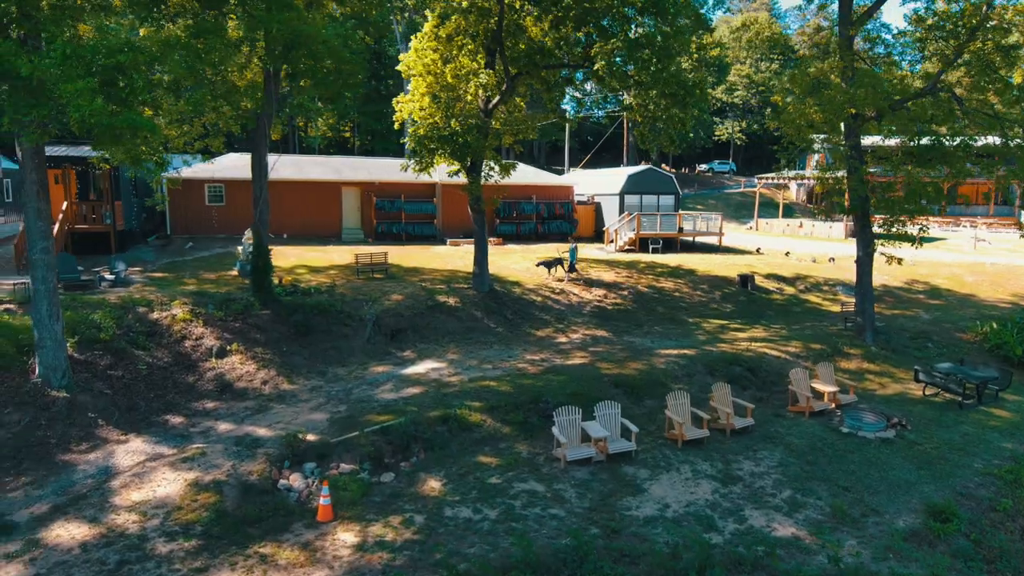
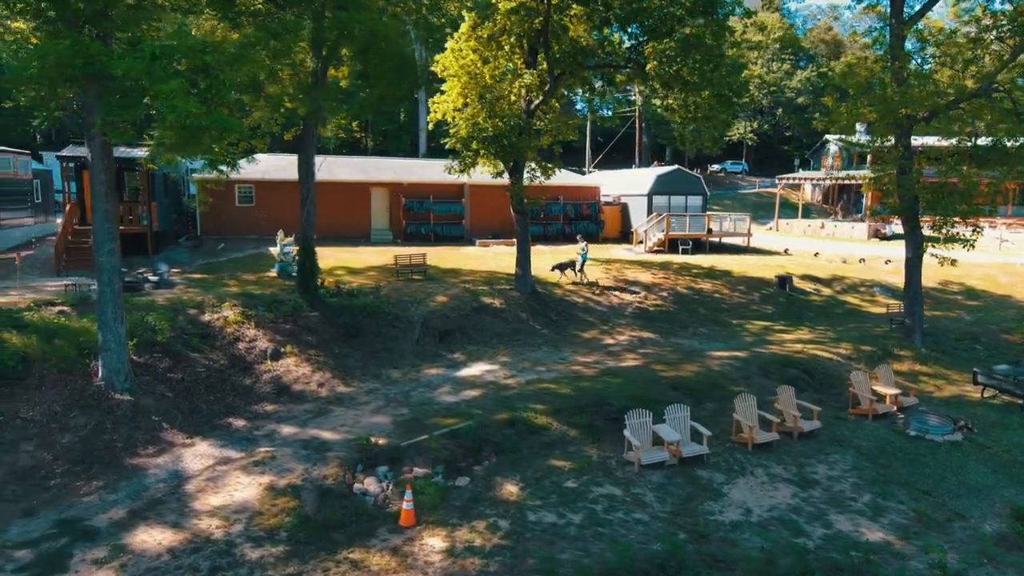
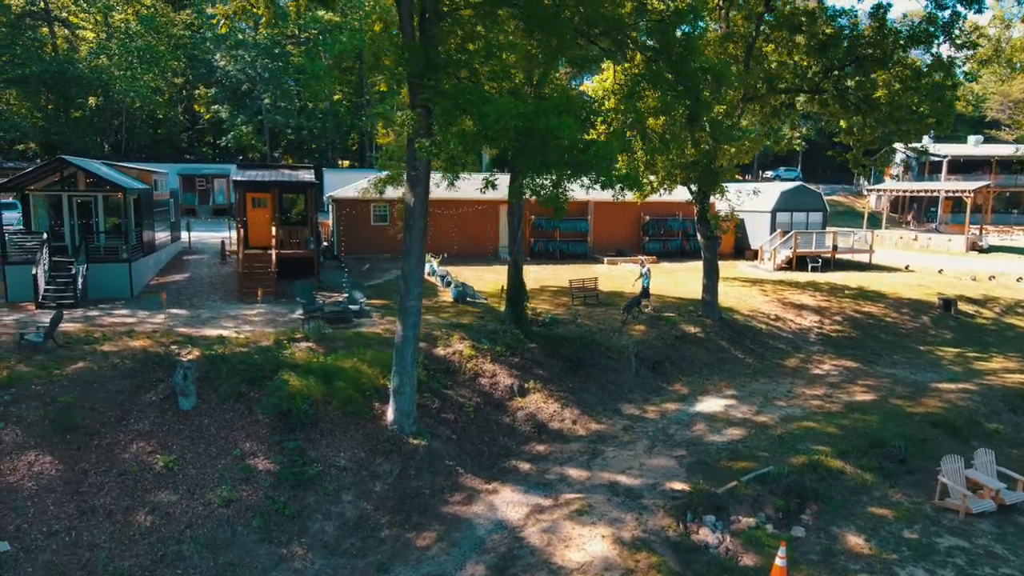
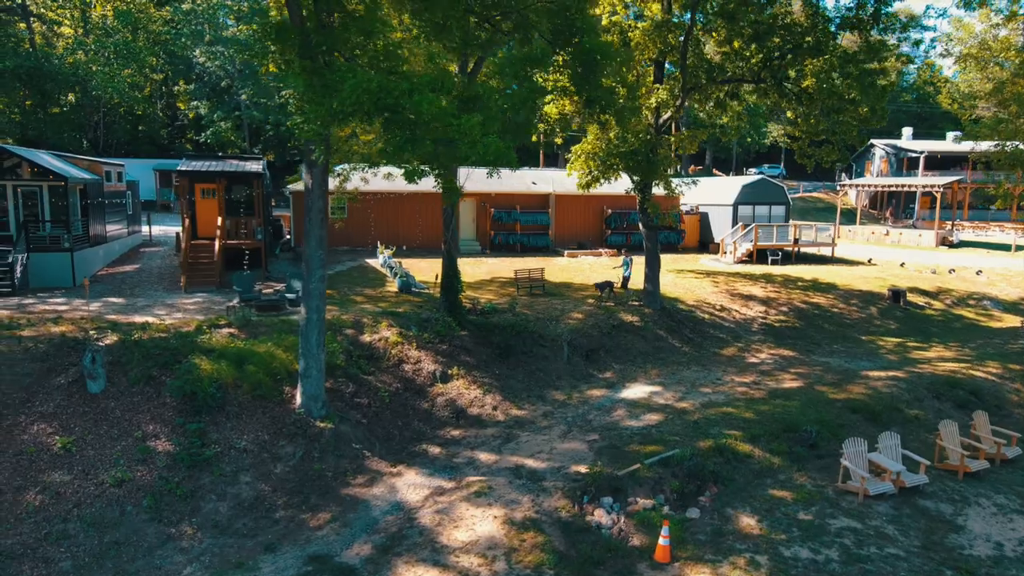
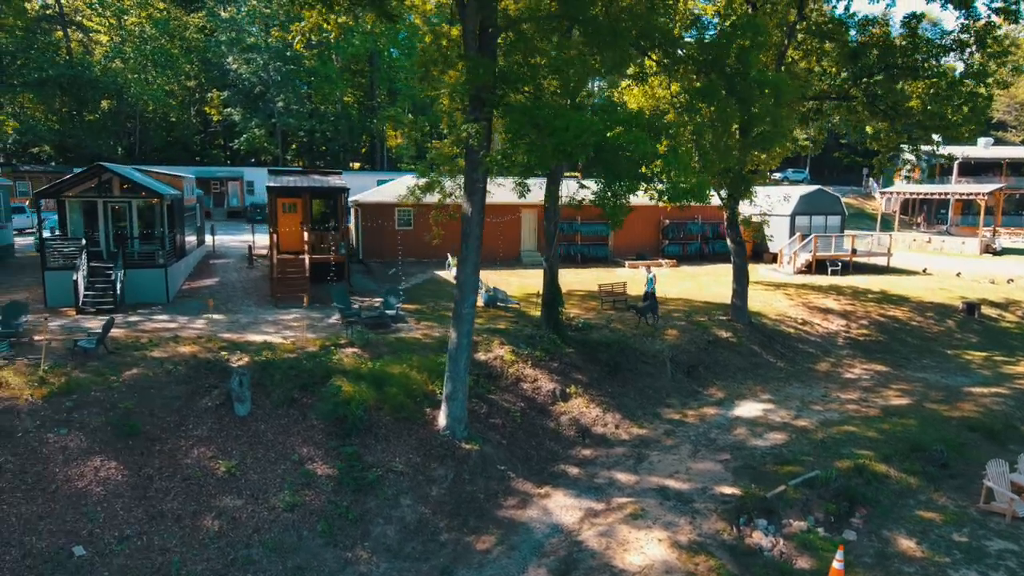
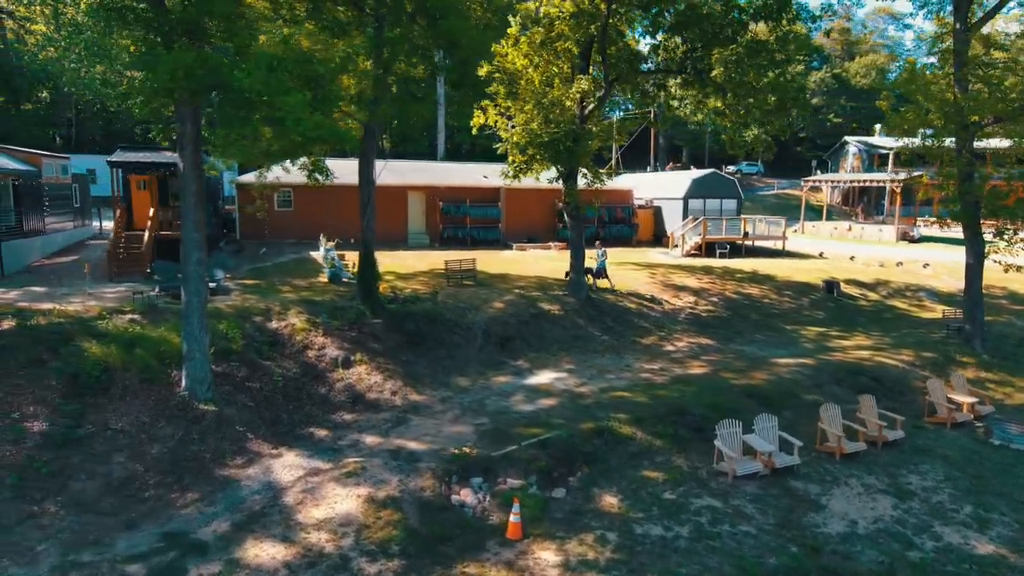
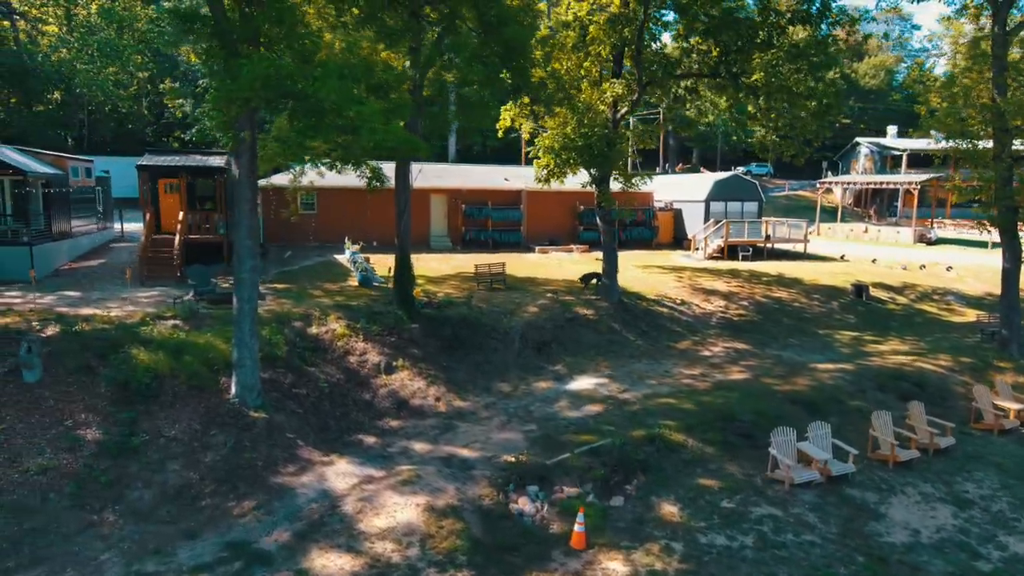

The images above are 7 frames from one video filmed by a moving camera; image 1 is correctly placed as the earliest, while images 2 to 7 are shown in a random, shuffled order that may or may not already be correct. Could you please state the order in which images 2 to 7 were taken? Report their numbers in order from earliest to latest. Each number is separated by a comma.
2, 6, 7, 4, 3, 5
